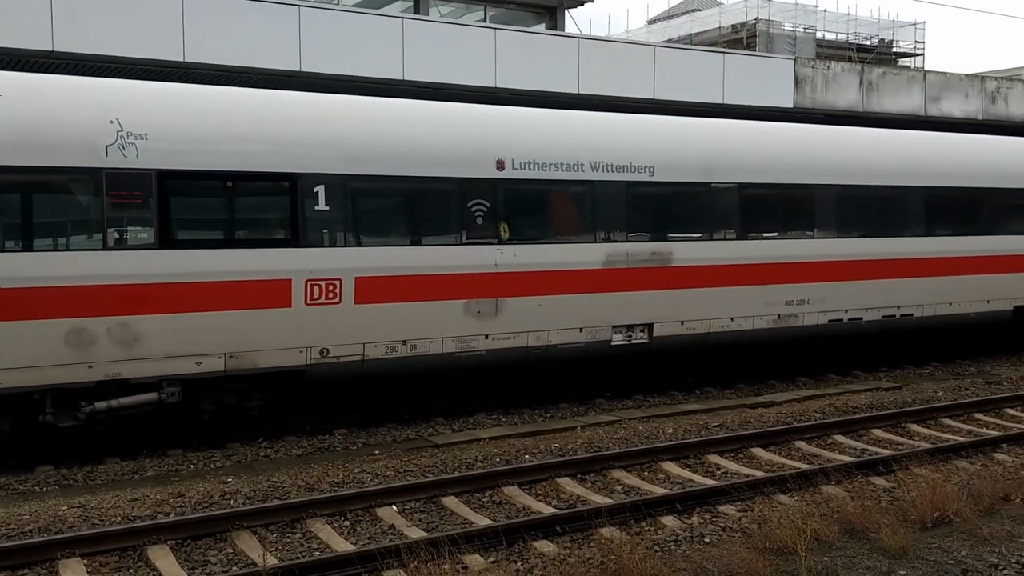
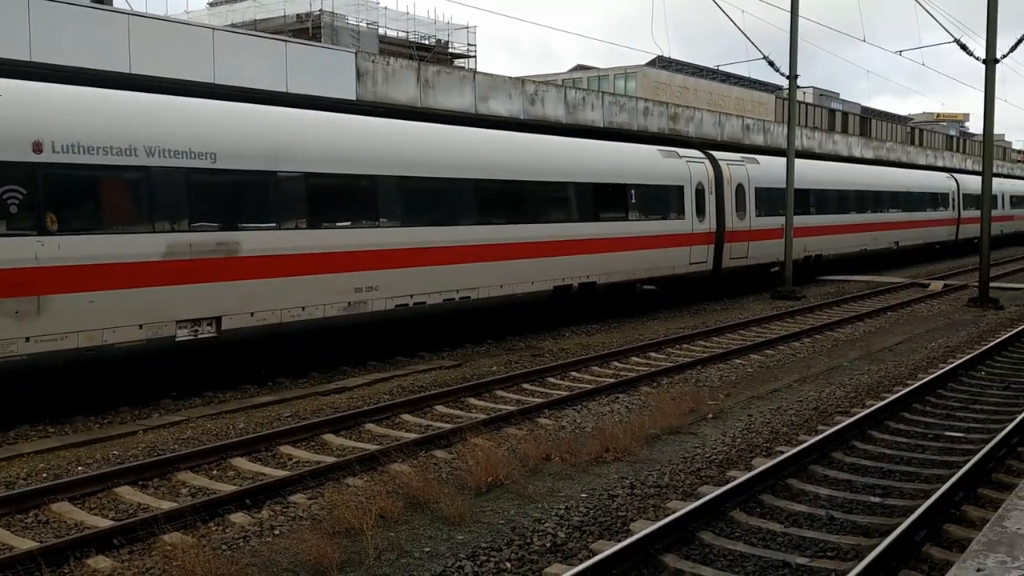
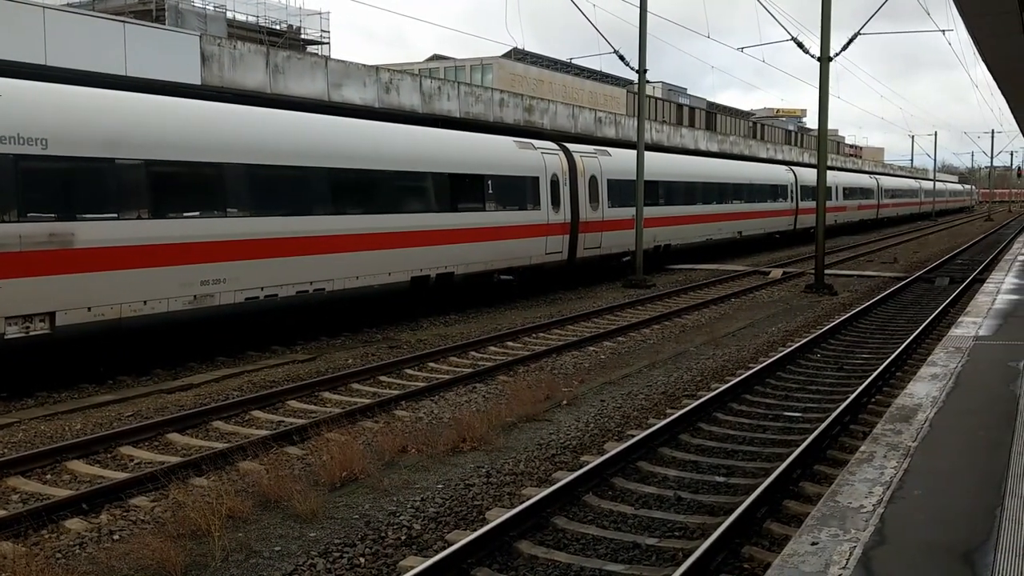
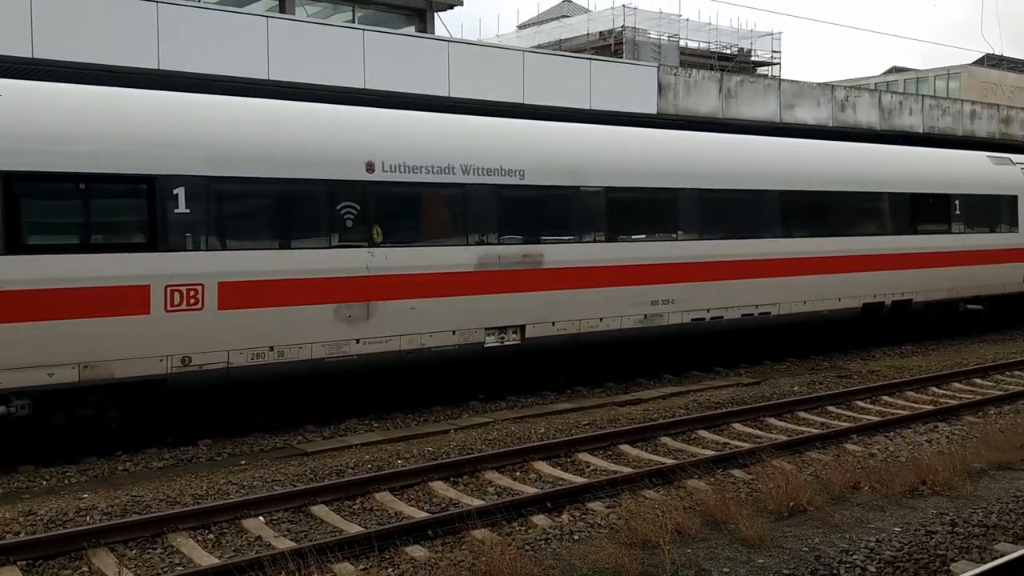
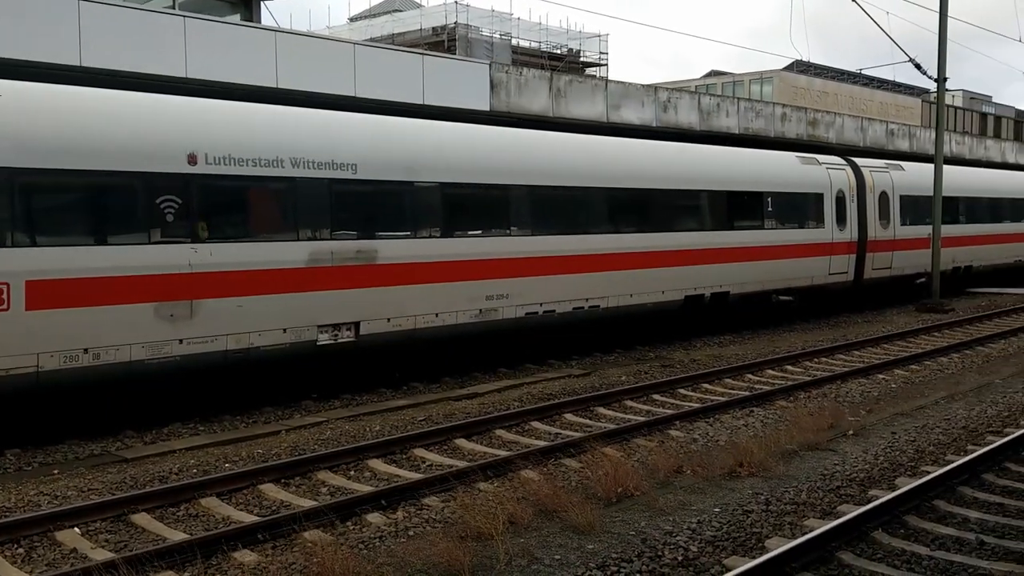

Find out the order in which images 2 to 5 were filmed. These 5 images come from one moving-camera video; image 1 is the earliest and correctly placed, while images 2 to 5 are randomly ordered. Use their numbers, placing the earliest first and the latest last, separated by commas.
4, 5, 2, 3
